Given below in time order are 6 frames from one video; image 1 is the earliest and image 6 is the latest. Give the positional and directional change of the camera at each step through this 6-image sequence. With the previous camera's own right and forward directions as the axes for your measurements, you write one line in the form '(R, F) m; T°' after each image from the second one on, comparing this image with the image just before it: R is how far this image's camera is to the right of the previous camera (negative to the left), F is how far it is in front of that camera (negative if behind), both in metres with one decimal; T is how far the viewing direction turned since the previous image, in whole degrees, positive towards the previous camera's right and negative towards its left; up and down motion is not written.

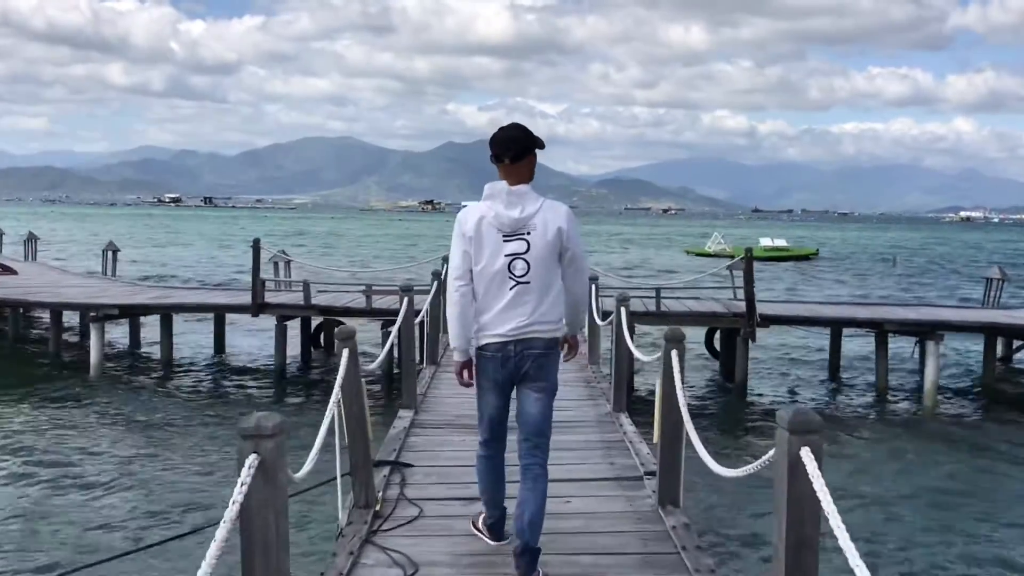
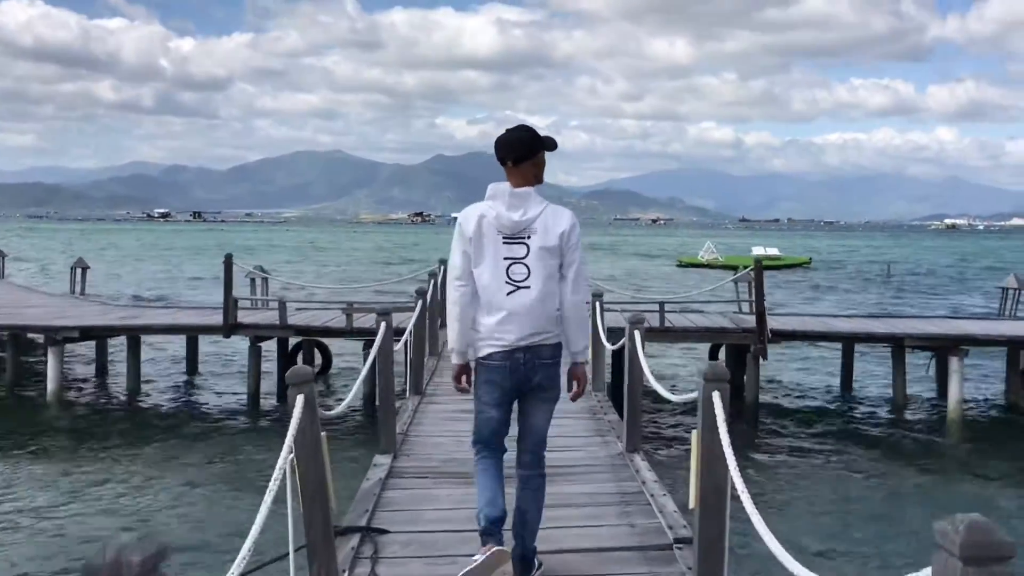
(0.0, +1.2) m; +1°
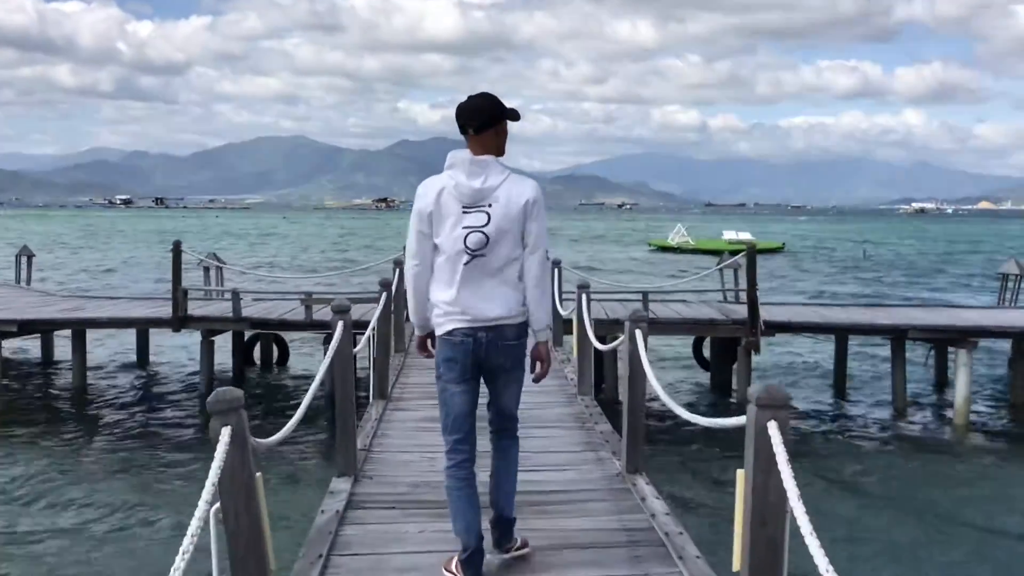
(-0.1, +1.1) m; +2°
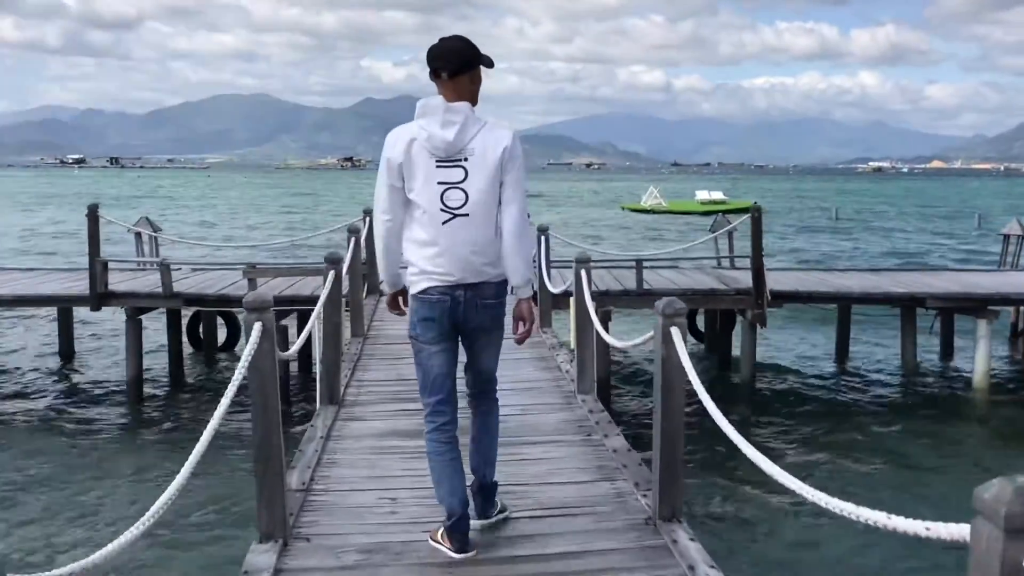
(-0.1, +1.8) m; +2°
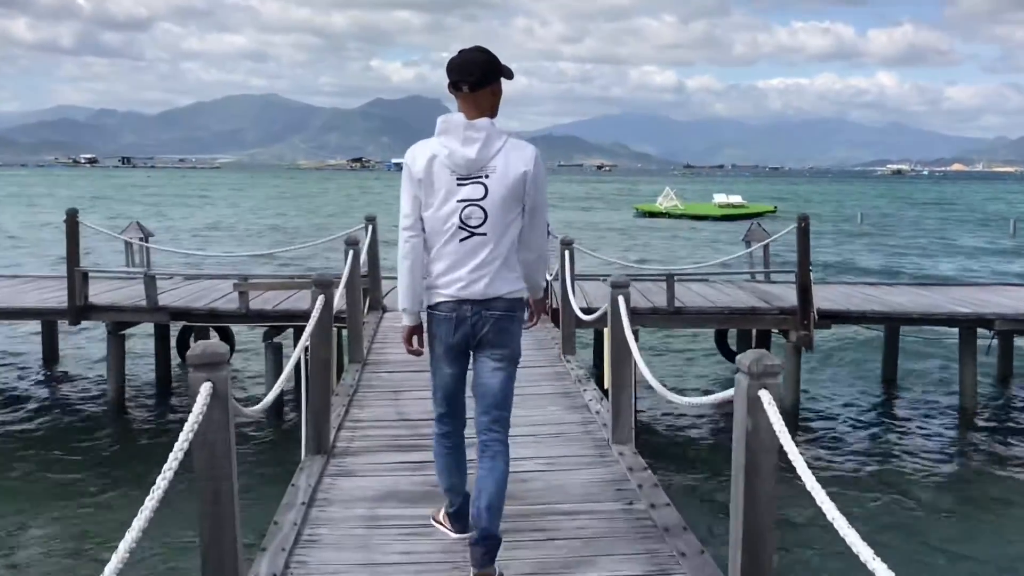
(-0.1, +1.1) m; -1°
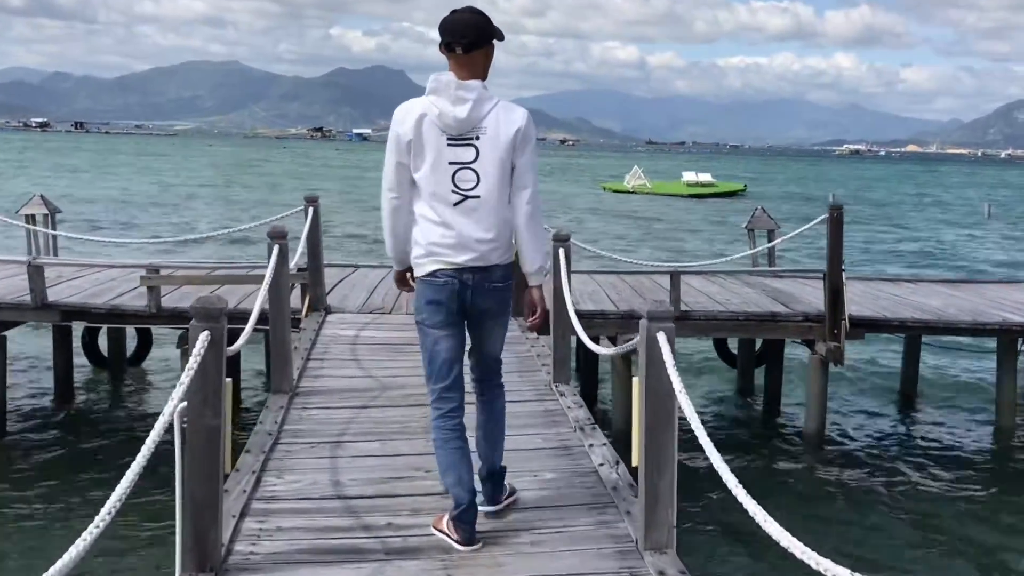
(-0.1, +2.0) m; +3°
